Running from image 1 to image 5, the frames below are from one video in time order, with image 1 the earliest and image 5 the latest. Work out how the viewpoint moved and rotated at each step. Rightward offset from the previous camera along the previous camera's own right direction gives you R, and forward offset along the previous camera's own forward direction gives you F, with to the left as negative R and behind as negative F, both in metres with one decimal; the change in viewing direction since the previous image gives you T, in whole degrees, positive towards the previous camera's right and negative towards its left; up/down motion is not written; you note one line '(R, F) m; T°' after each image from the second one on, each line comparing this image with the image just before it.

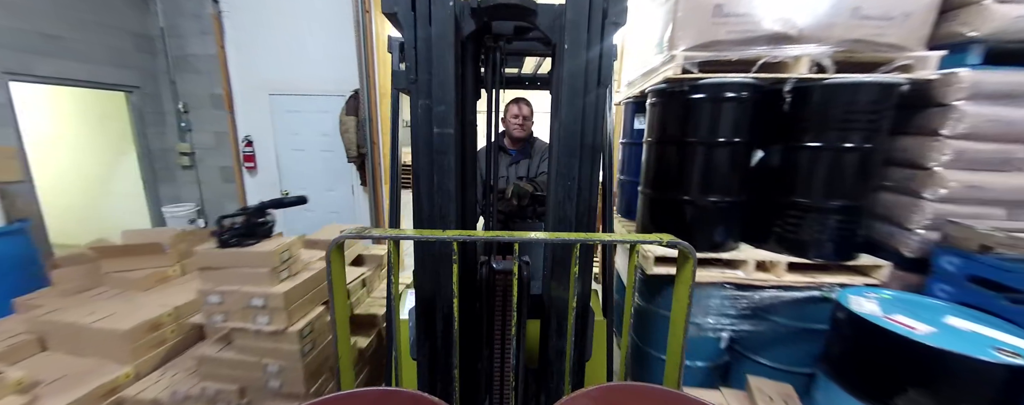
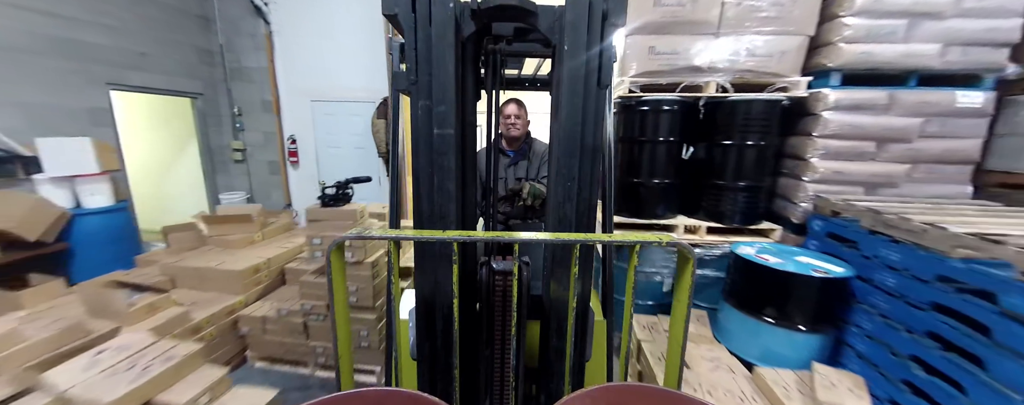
(+0.6, 0.0) m; -9°
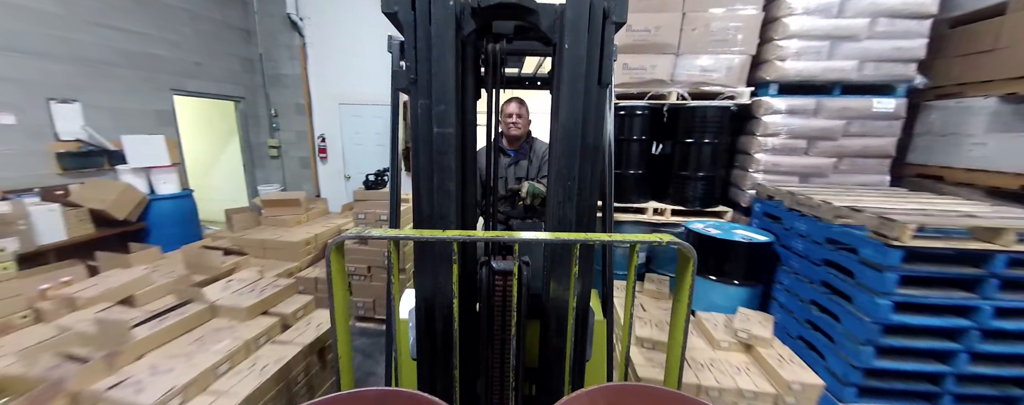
(0.0, -0.5) m; -1°
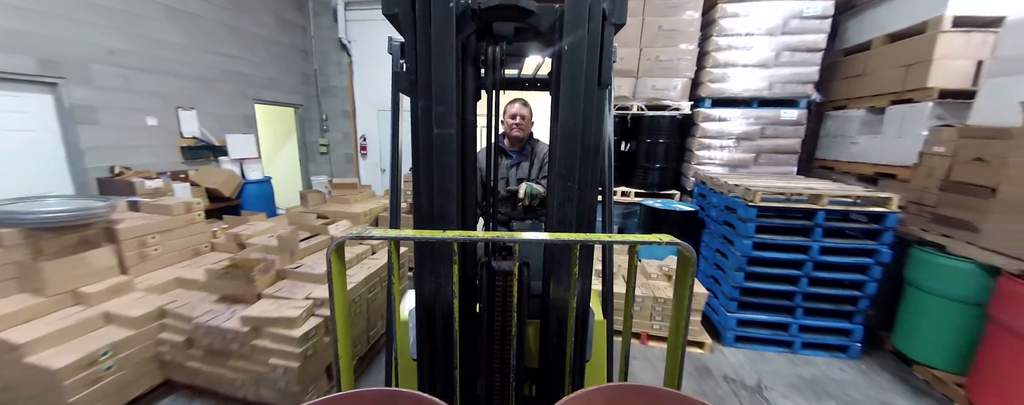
(+0.1, -1.0) m; -2°
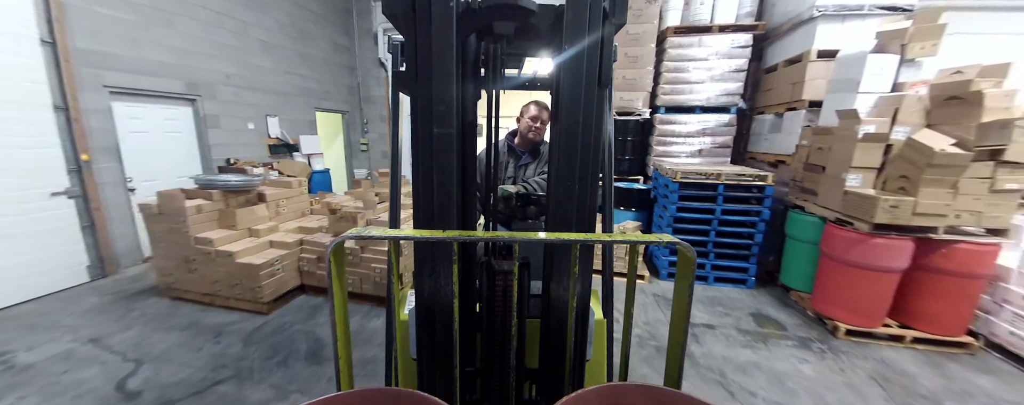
(+0.1, -1.3) m; -2°
